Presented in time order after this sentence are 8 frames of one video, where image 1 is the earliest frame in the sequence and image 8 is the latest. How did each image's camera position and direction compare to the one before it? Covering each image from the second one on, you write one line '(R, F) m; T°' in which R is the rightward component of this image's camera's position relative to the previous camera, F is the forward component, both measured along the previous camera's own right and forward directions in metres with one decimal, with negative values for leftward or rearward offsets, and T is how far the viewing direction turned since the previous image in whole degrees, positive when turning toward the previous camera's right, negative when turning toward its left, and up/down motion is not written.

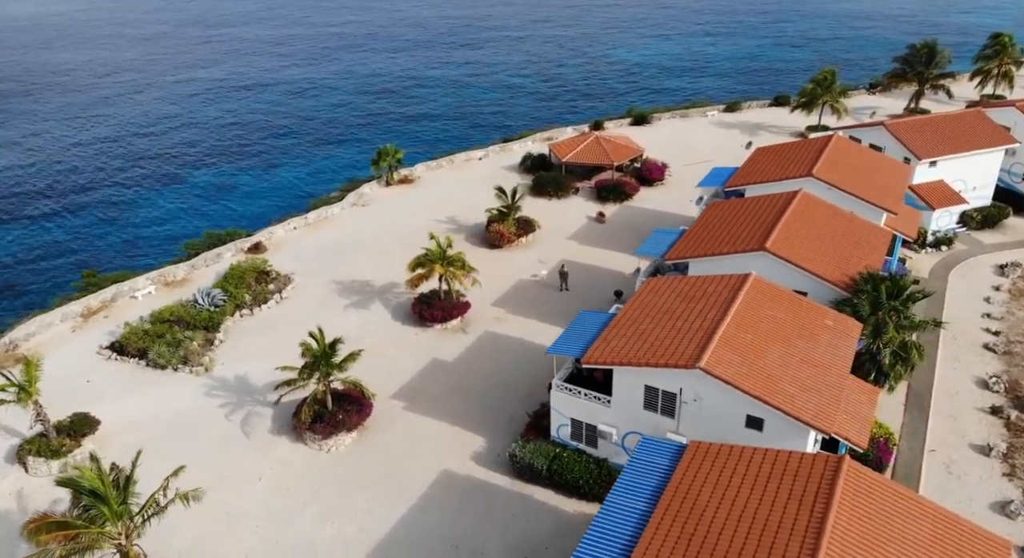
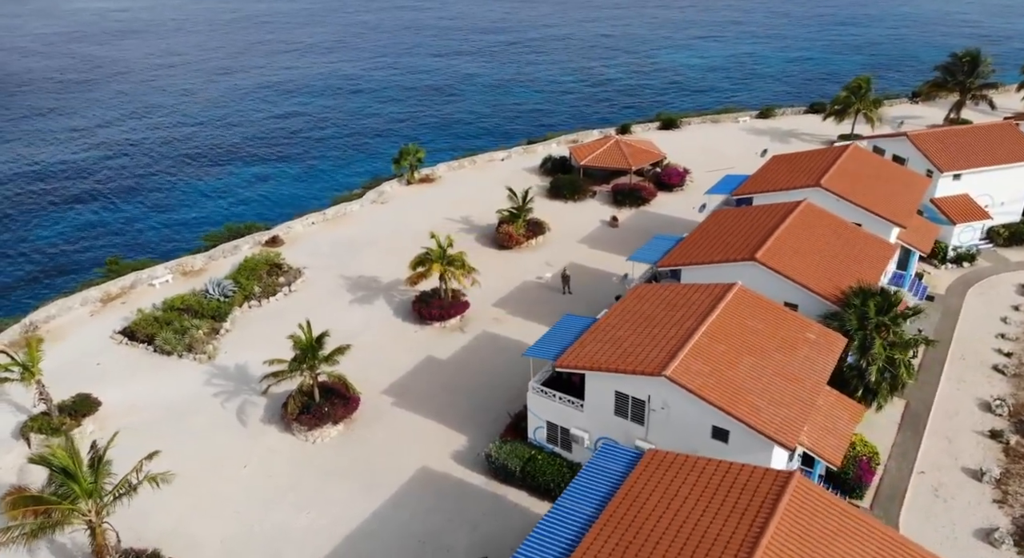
(+2.6, -0.1) m; -4°
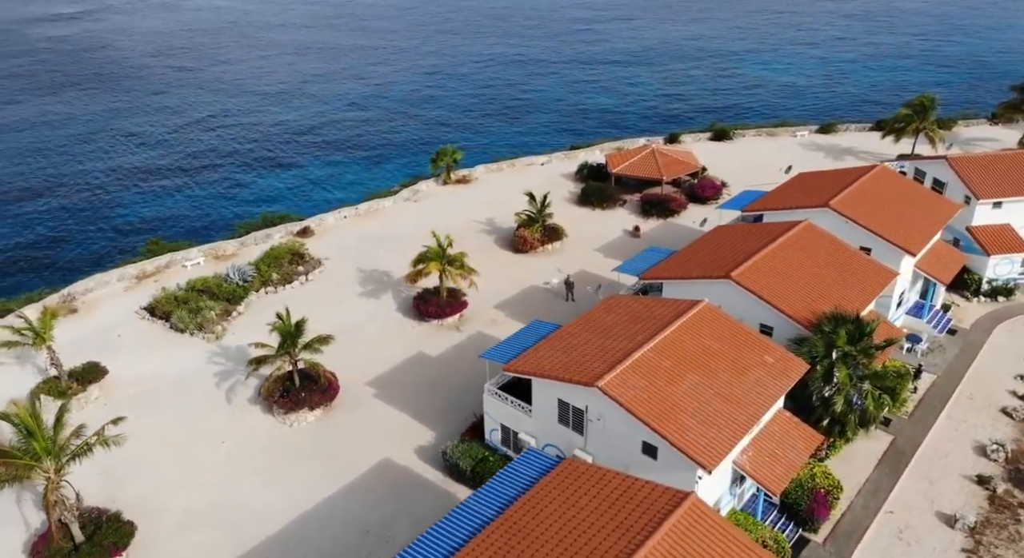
(+4.8, 0.0) m; -7°
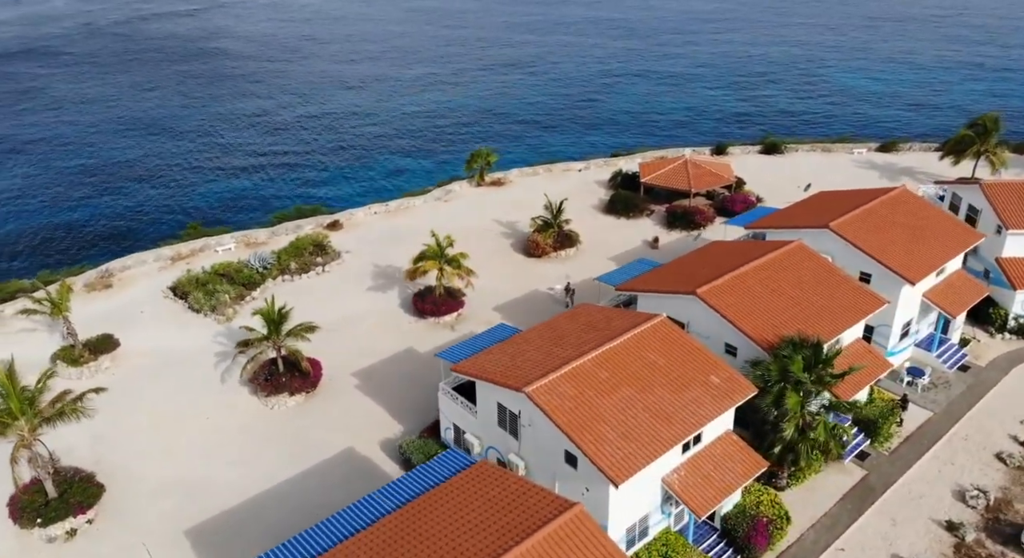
(+4.9, 0.0) m; -7°
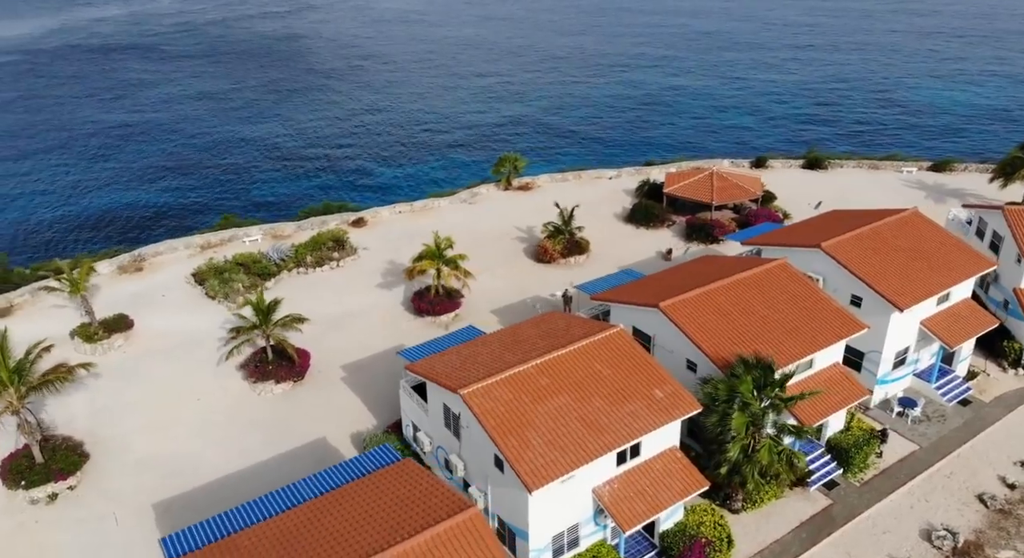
(+4.4, -0.1) m; -6°
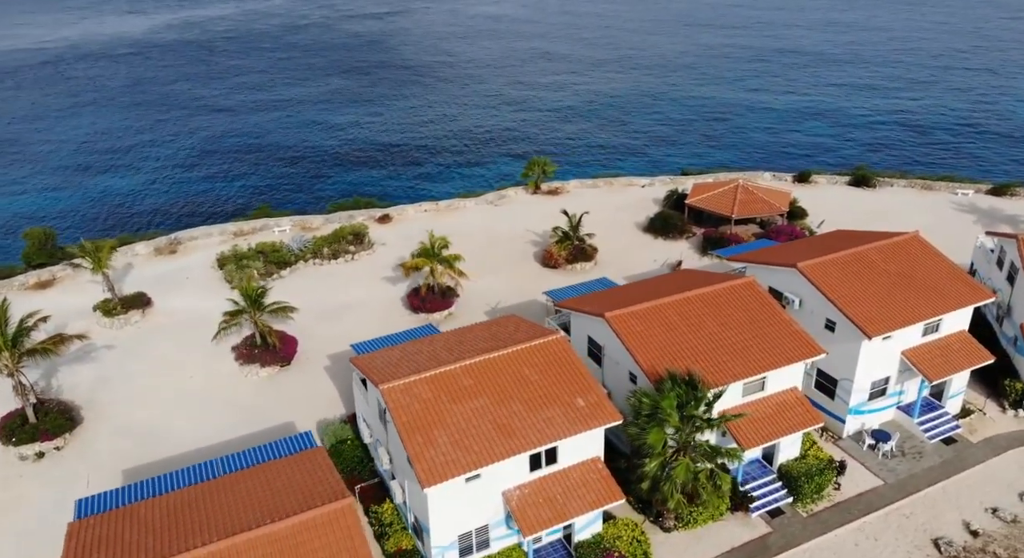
(+5.4, 0.0) m; -7°
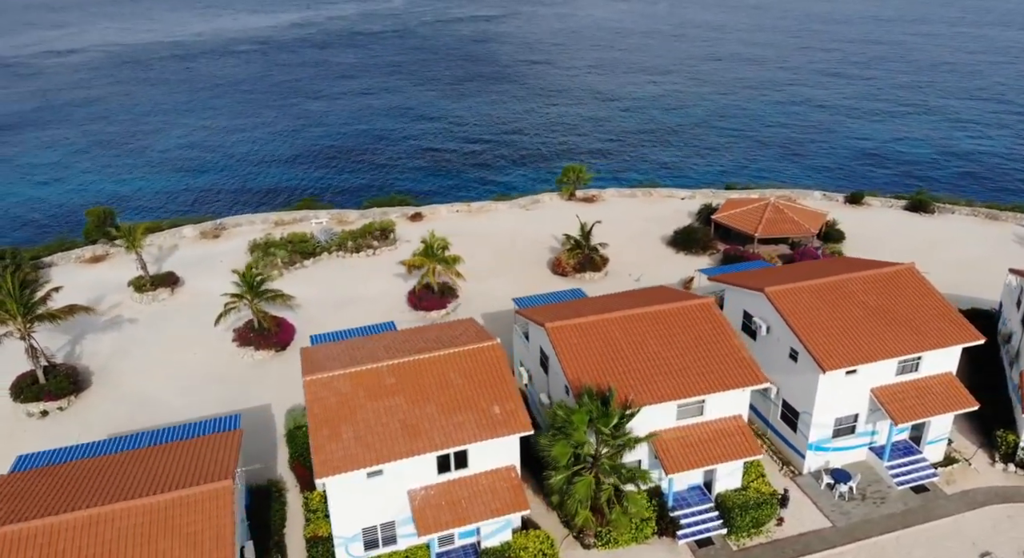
(+6.0, +0.1) m; -8°
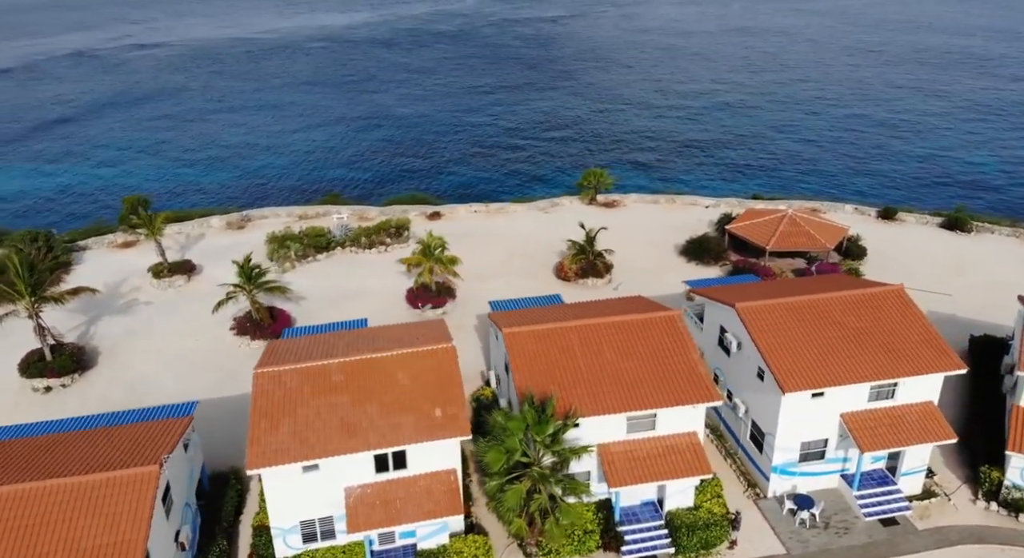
(+4.0, +0.2) m; -5°
